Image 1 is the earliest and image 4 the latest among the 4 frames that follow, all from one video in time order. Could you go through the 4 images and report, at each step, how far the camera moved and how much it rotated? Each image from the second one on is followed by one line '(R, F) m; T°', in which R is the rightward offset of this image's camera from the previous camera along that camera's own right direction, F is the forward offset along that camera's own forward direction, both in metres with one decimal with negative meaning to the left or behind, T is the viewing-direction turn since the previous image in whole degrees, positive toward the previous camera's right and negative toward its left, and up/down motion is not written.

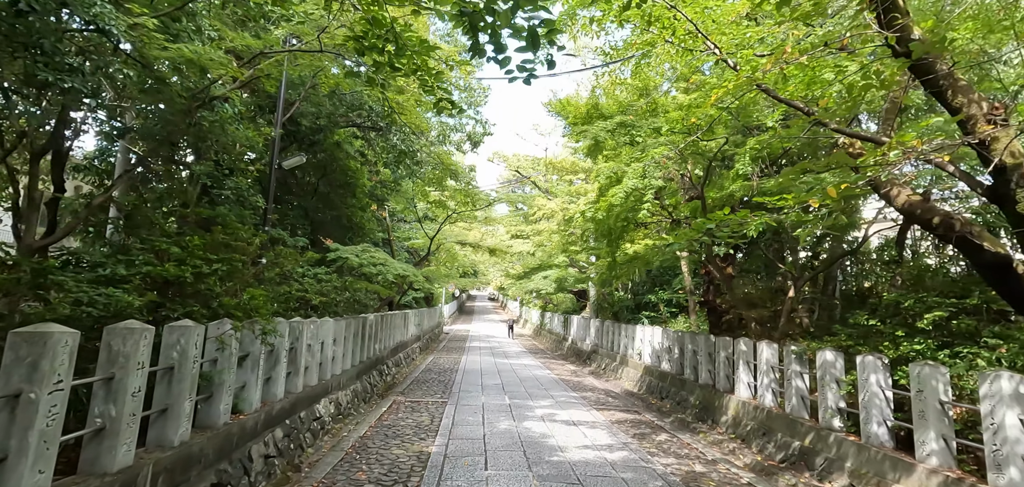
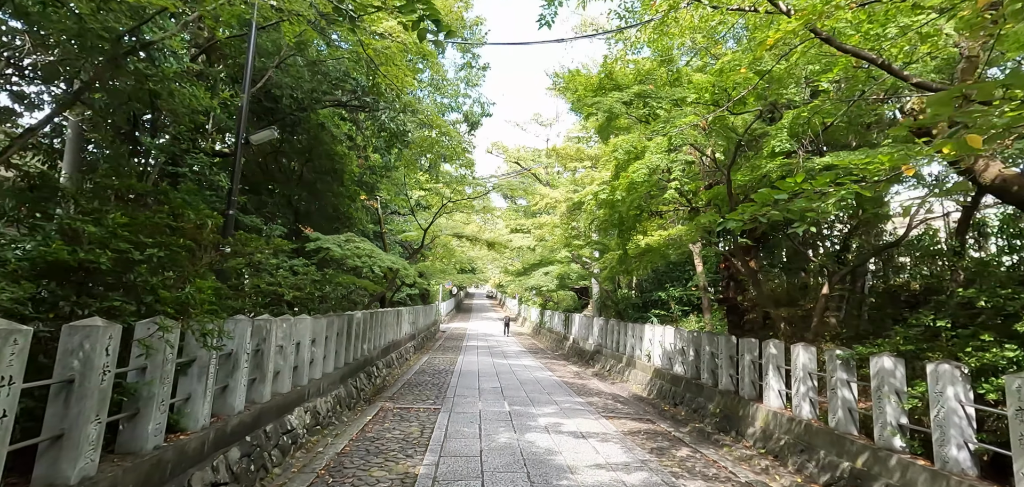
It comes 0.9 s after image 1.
(0.0, +0.9) m; 0°
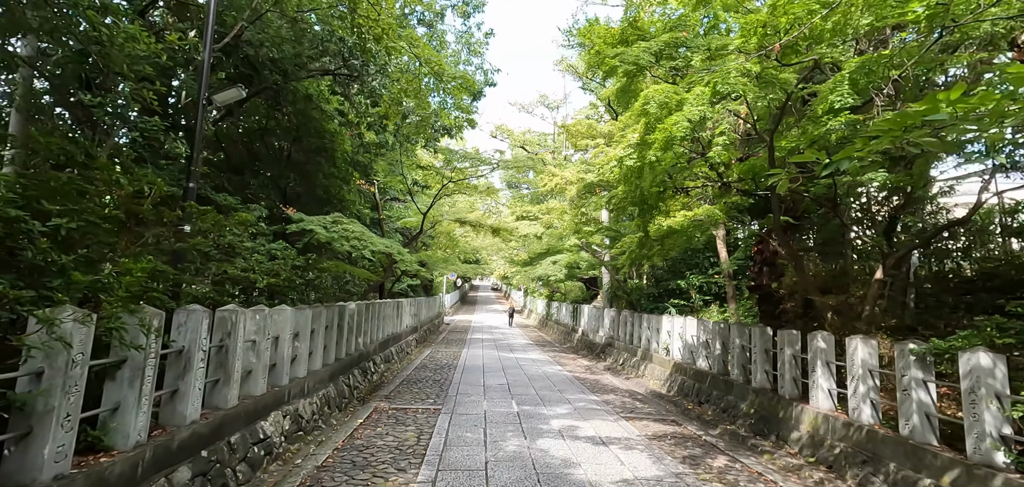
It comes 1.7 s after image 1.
(0.0, +0.9) m; 0°
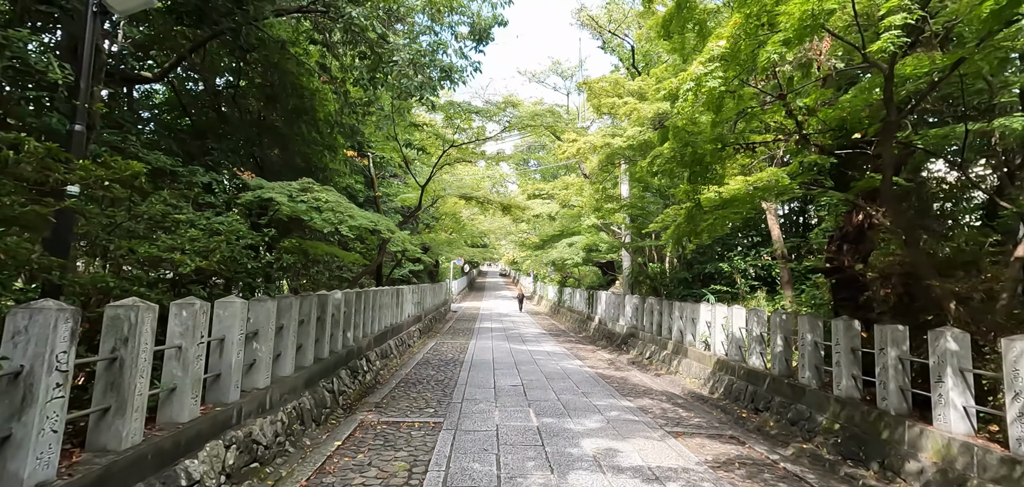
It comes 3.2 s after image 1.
(-0.1, +1.6) m; -1°
